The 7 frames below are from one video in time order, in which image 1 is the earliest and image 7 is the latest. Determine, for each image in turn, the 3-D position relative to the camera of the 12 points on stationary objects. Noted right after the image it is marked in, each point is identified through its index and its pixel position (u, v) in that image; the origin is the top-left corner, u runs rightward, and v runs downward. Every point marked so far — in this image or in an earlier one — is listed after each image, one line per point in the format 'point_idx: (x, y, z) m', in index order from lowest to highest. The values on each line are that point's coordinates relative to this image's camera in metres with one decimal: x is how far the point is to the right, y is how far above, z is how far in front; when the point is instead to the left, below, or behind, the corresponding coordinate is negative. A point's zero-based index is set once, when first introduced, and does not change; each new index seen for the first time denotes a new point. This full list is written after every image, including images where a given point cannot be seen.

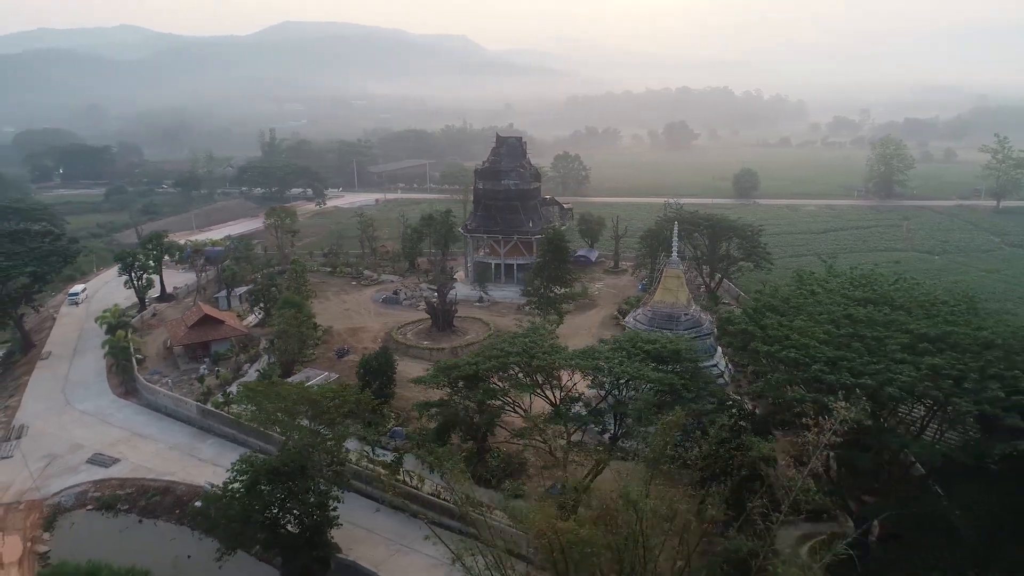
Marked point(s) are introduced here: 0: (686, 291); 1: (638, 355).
0: (+4.6, -0.1, +19.3) m
1: (+2.3, -1.3, +13.9) m
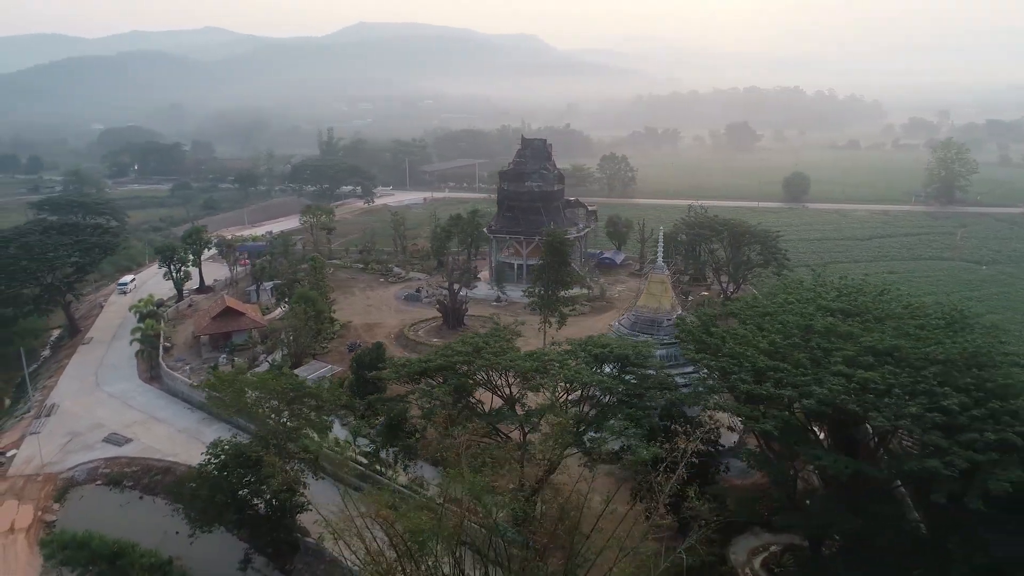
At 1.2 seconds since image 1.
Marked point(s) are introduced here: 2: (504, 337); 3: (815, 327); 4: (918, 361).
0: (+4.2, -0.2, +19.3) m
1: (+1.4, -1.3, +14.2) m
2: (-0.3, -1.1, +15.6) m
3: (+5.9, -0.8, +14.2) m
4: (+6.8, -1.2, +12.1) m
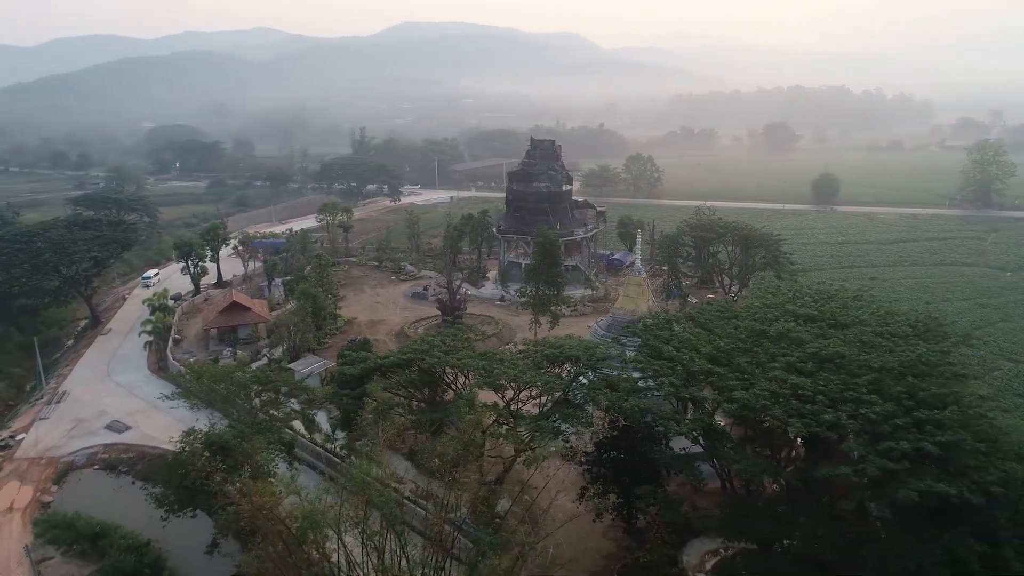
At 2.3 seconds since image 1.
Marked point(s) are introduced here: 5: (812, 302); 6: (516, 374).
0: (+3.6, -0.3, +19.4) m
1: (+0.5, -1.4, +14.4) m
2: (-1.1, -1.1, +16.0) m
3: (+5.0, -0.9, +14.2) m
4: (+5.8, -1.3, +12.1) m
5: (+7.3, -0.3, +17.5) m
6: (0.0, -1.6, +13.6) m
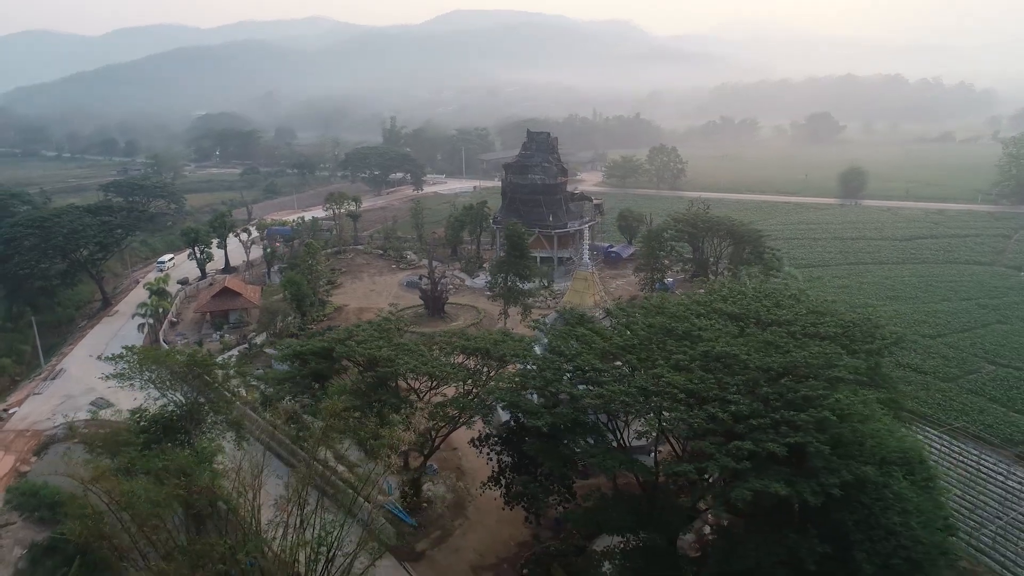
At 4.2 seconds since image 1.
0: (+2.2, -0.2, +19.6) m
1: (-1.3, -1.2, +14.9) m
2: (-2.8, -0.9, +16.5) m
3: (+3.2, -0.9, +14.3) m
4: (+3.9, -1.3, +12.2) m
5: (+5.7, -0.3, +17.4) m
6: (-1.8, -1.5, +14.1) m
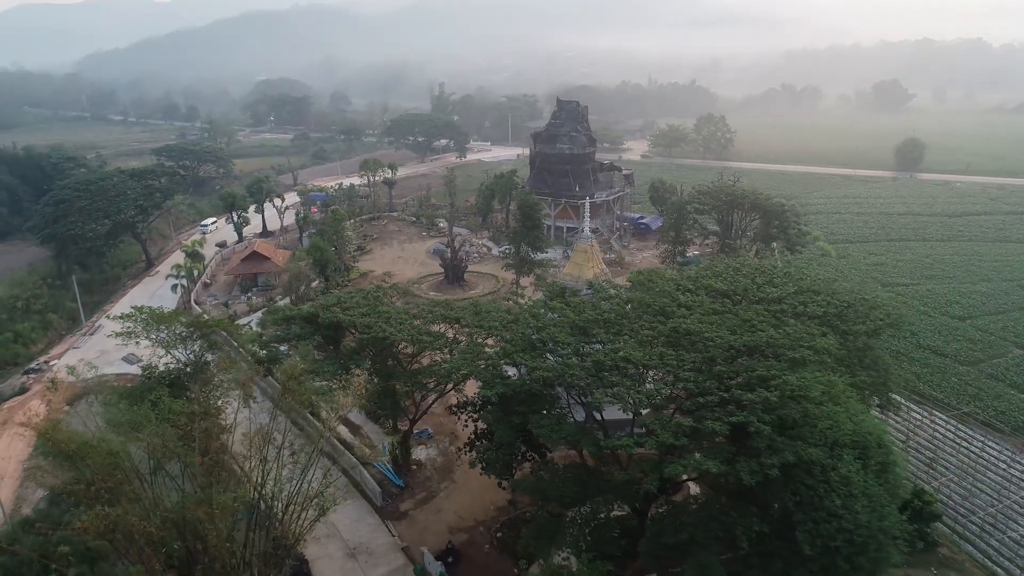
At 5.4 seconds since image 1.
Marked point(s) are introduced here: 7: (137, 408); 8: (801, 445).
0: (+2.2, +0.6, +19.6) m
1: (-1.7, -0.6, +15.2) m
2: (-3.0, -0.2, +17.0) m
3: (+2.8, -0.4, +14.3) m
4: (+3.2, -1.0, +12.1) m
5: (+5.5, +0.3, +17.2) m
6: (-2.3, -0.9, +14.5) m
7: (-7.5, -2.4, +14.5) m
8: (+4.1, -2.2, +10.3) m
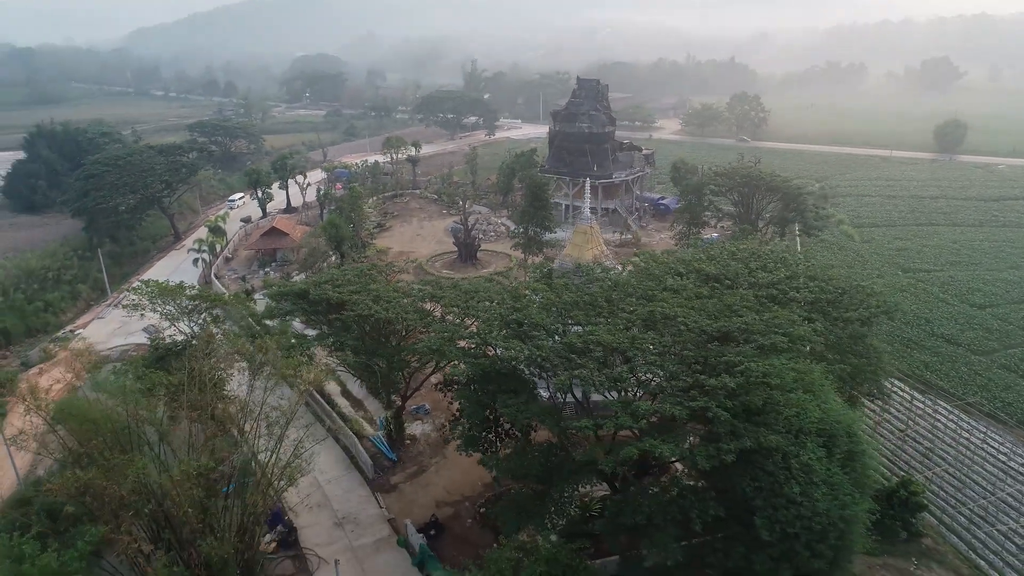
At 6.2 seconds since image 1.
0: (+2.2, +1.1, +19.6) m
1: (-1.9, -0.2, +15.5) m
2: (-3.2, +0.3, +17.3) m
3: (+2.5, 0.0, +14.3) m
4: (+2.8, -0.7, +12.1) m
5: (+5.4, +0.6, +17.0) m
6: (-2.6, -0.4, +14.8) m
7: (-7.8, -1.9, +15.1) m
8: (+3.5, -2.0, +10.3) m
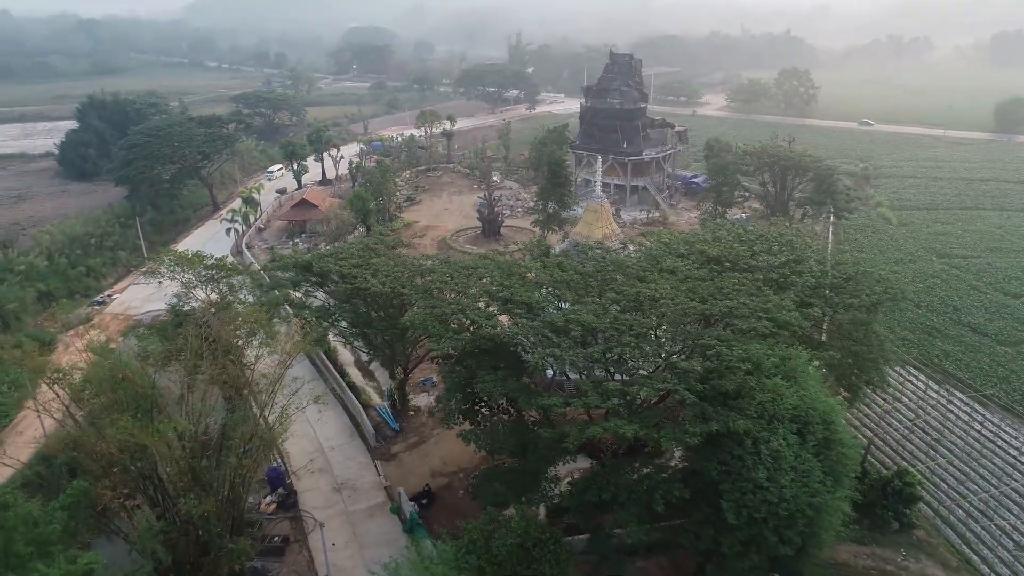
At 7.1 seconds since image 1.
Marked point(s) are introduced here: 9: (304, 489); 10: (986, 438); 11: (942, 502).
0: (+2.4, +1.7, +19.5) m
1: (-2.0, +0.4, +15.7) m
2: (-3.1, +1.0, +17.6) m
3: (+2.4, +0.4, +14.3) m
4: (+2.5, -0.4, +12.1) m
5: (+5.5, +1.0, +16.7) m
6: (-2.7, +0.1, +15.1) m
7: (-7.9, -1.2, +15.8) m
8: (+3.1, -1.8, +10.2) m
9: (-4.4, -4.3, +15.4) m
10: (+10.8, -3.4, +16.4) m
11: (+8.6, -4.3, +14.5) m
